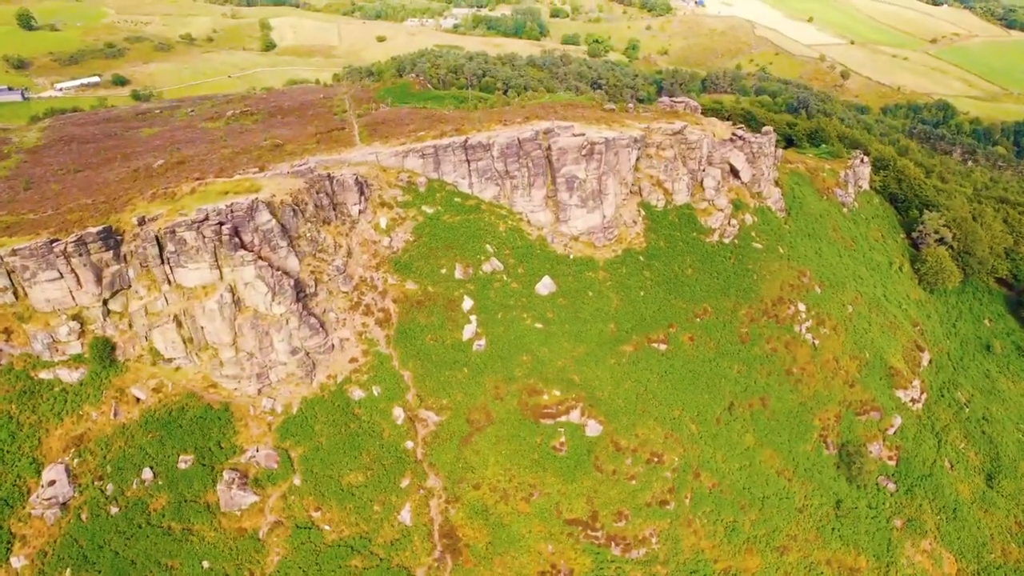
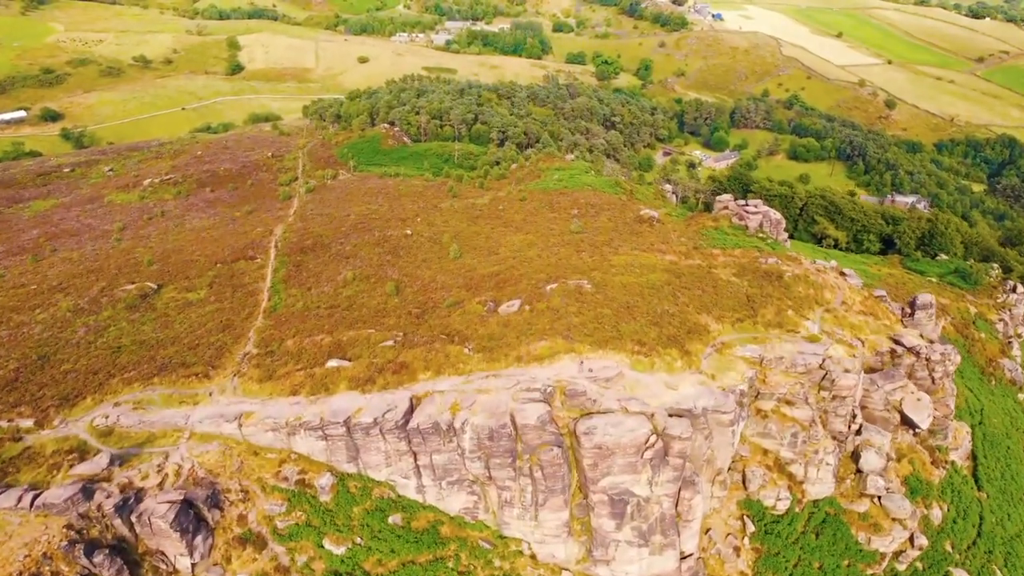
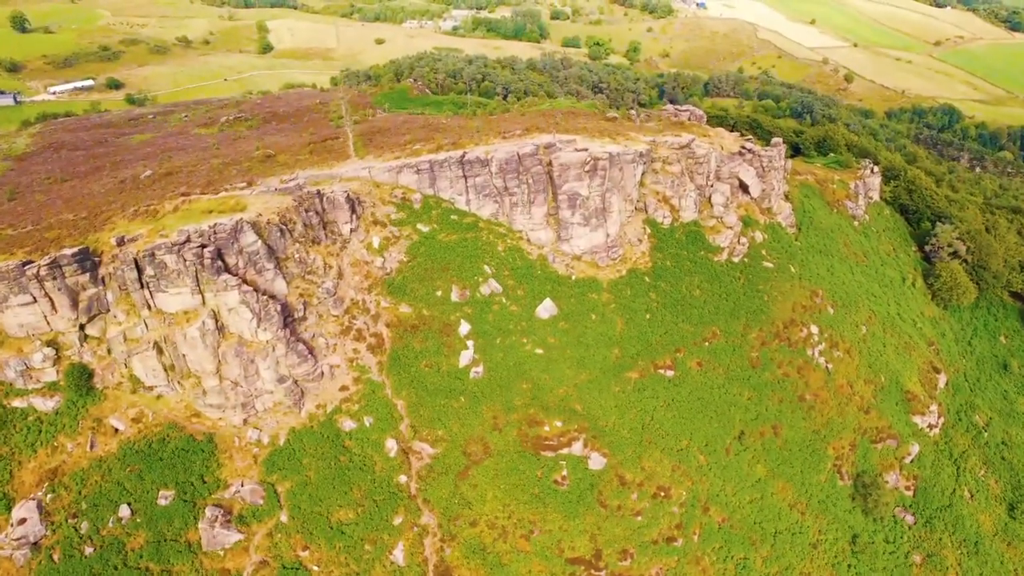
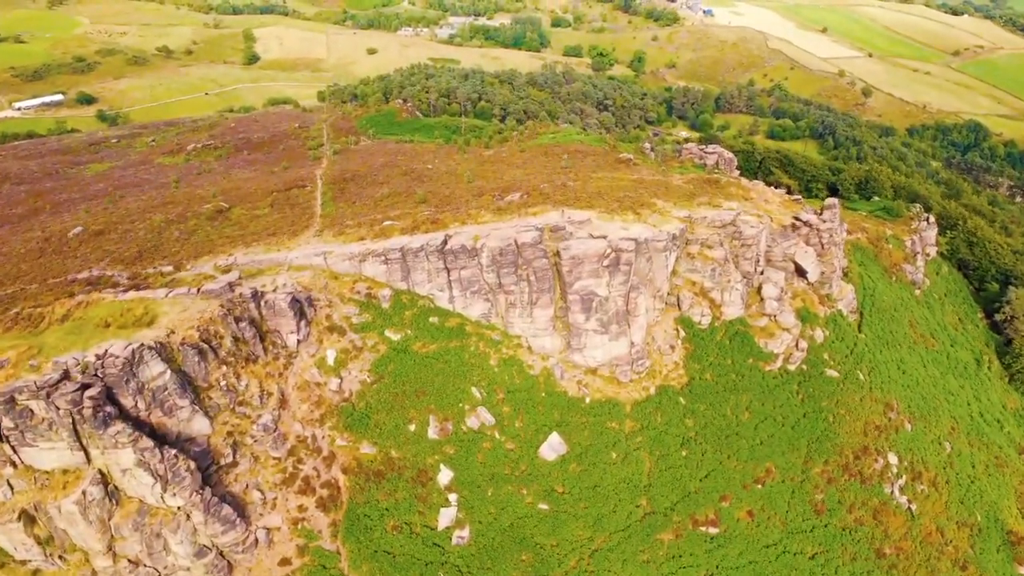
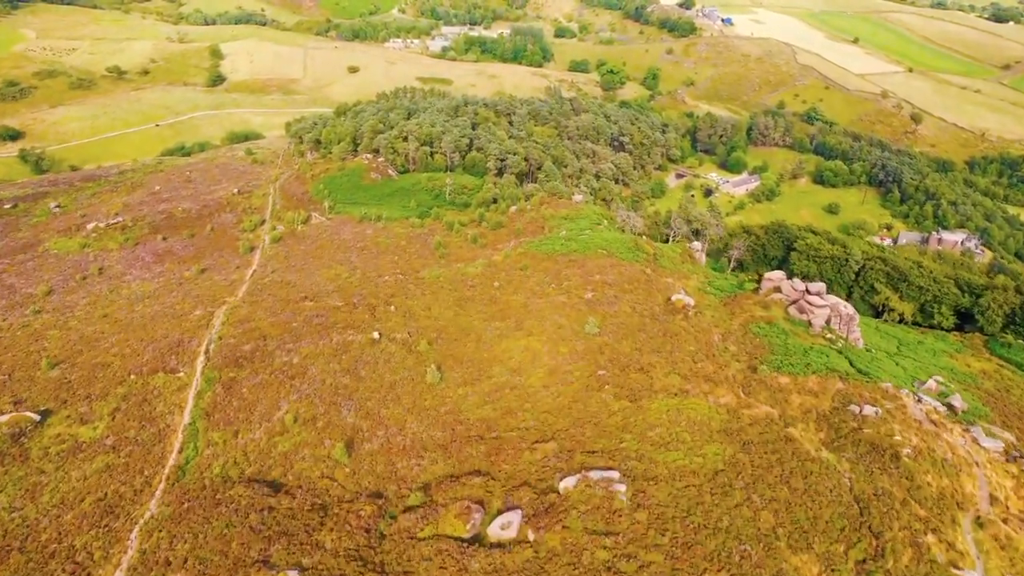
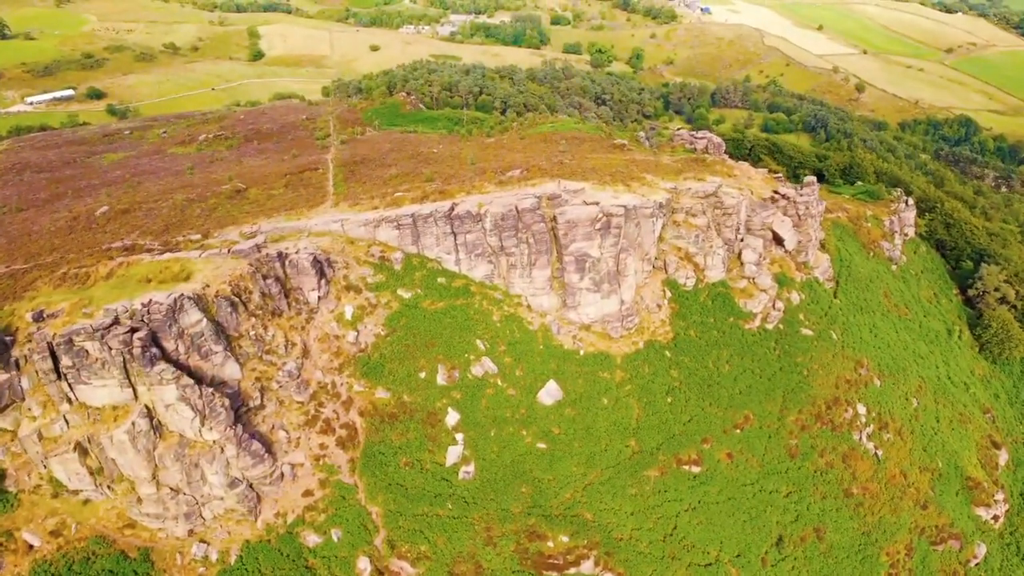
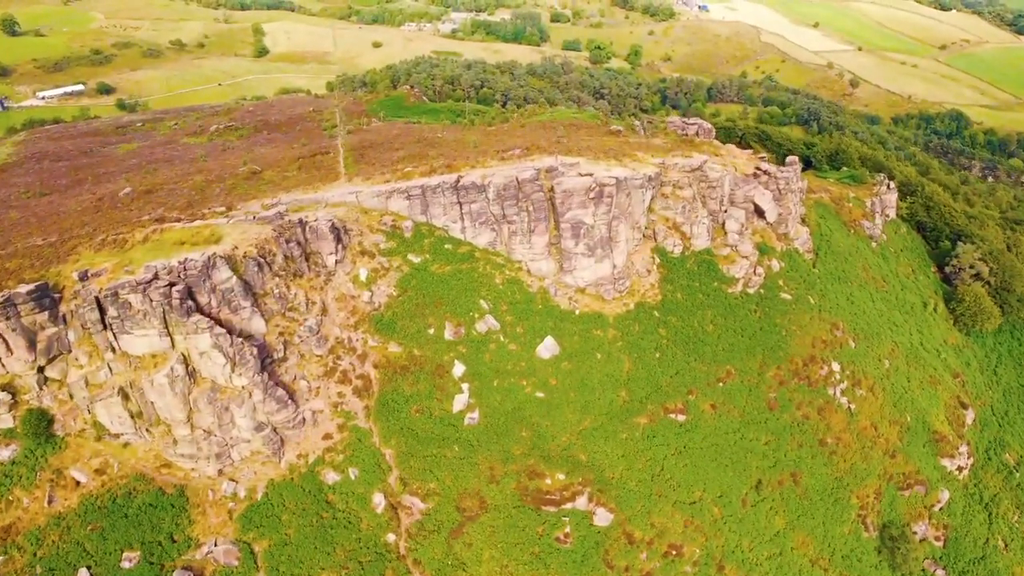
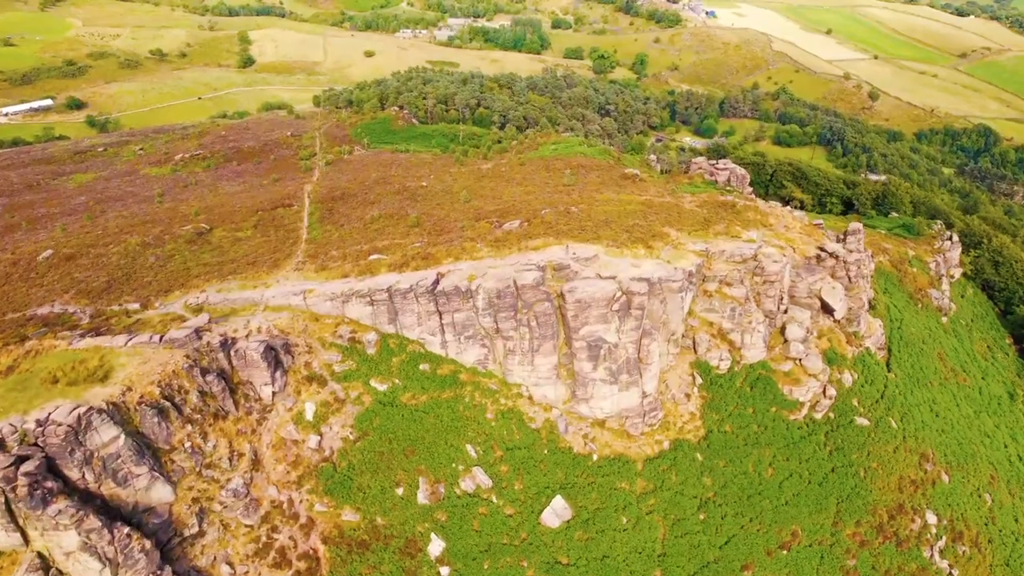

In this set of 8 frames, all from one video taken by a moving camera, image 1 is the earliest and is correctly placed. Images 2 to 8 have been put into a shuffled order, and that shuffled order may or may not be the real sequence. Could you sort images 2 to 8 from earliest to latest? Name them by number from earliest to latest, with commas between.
3, 7, 6, 4, 8, 2, 5
